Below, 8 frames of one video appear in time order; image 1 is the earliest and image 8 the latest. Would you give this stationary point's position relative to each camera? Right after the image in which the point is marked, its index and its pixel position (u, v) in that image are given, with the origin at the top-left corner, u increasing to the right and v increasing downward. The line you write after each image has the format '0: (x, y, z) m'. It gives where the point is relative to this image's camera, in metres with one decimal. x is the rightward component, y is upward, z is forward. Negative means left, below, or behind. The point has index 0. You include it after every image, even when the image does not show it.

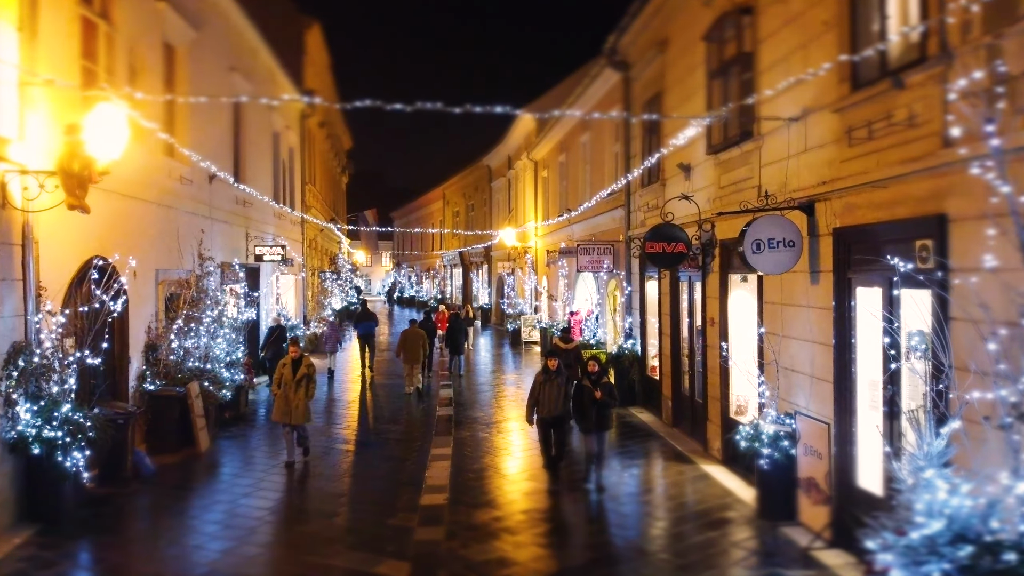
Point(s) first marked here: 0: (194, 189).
0: (-5.0, +1.6, +12.4) m
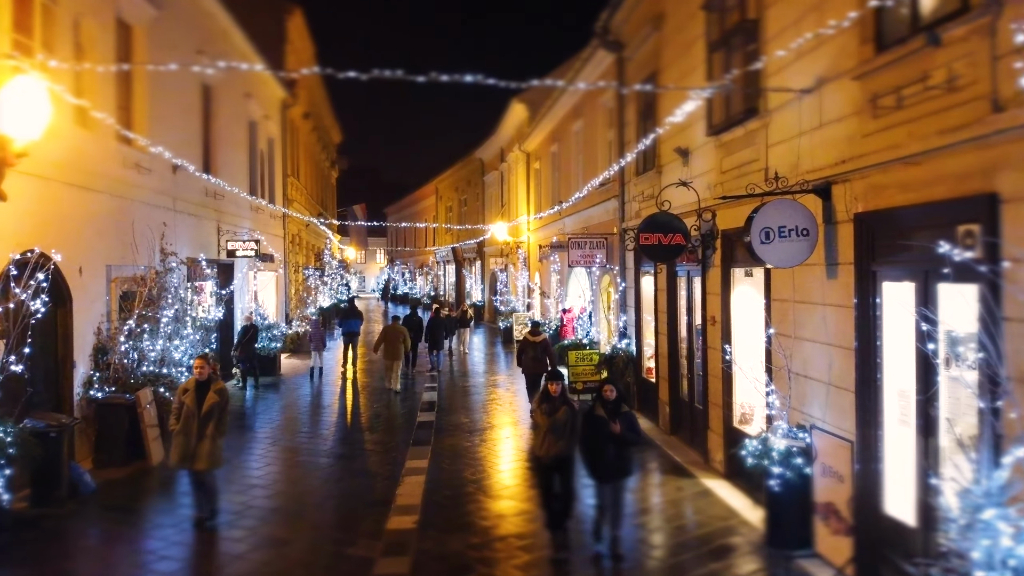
0: (-5.2, +1.6, +11.5) m
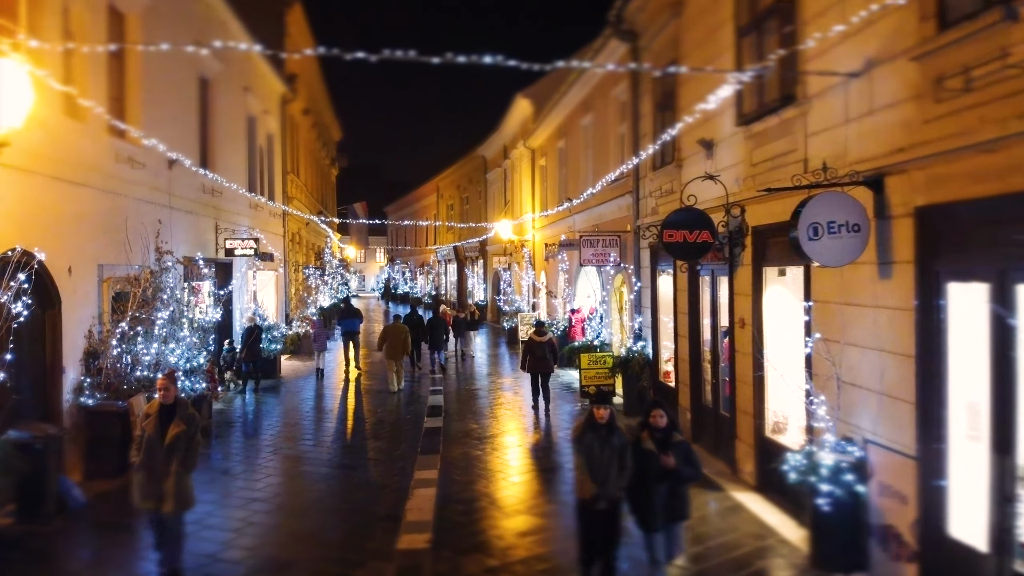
0: (-5.1, +1.6, +11.0) m
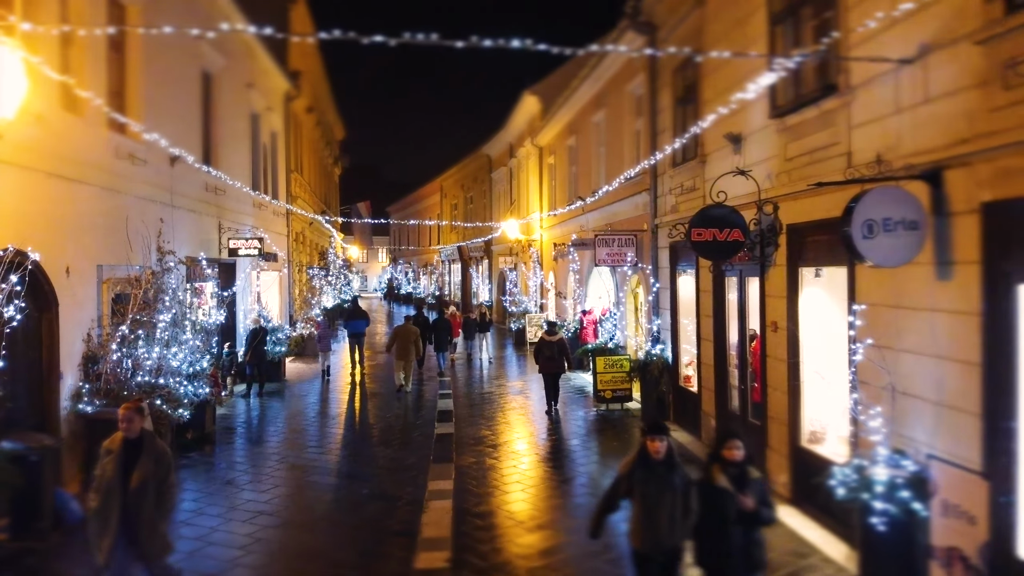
0: (-4.9, +1.6, +10.6) m
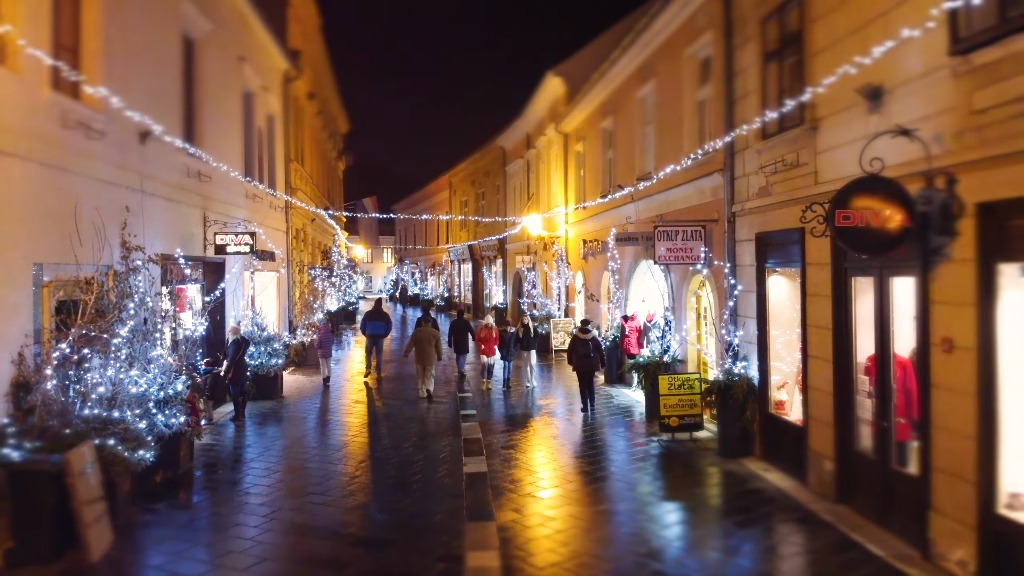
0: (-4.4, +1.5, +8.5) m
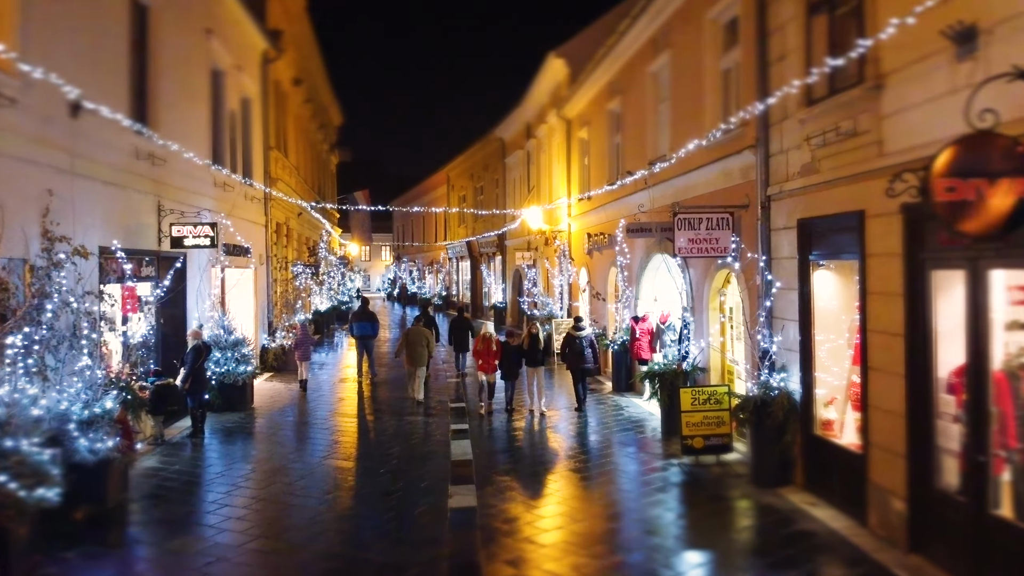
0: (-4.4, +1.6, +7.2) m
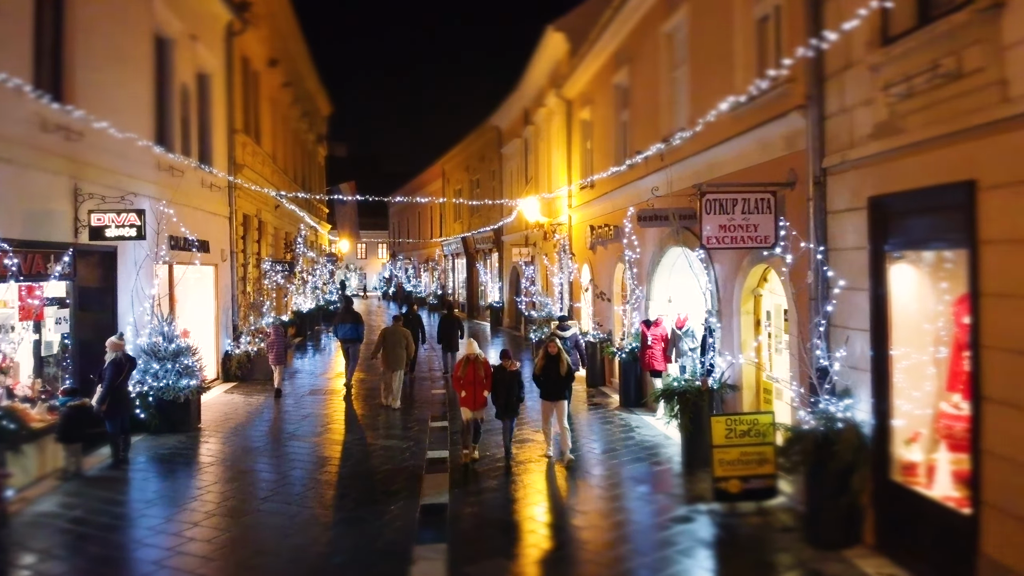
0: (-4.5, +1.5, +5.5) m
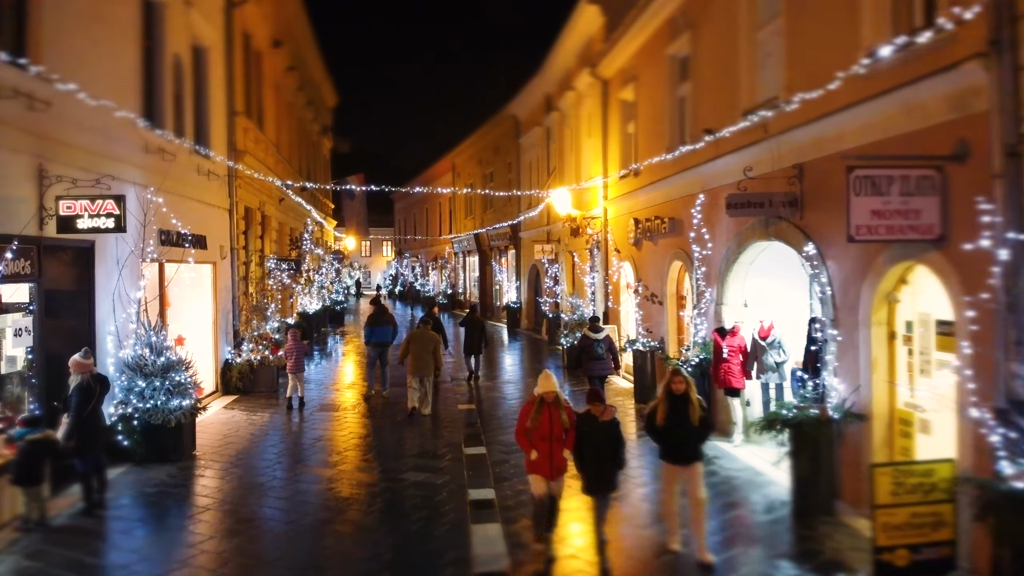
0: (-4.0, +1.5, +3.9) m
